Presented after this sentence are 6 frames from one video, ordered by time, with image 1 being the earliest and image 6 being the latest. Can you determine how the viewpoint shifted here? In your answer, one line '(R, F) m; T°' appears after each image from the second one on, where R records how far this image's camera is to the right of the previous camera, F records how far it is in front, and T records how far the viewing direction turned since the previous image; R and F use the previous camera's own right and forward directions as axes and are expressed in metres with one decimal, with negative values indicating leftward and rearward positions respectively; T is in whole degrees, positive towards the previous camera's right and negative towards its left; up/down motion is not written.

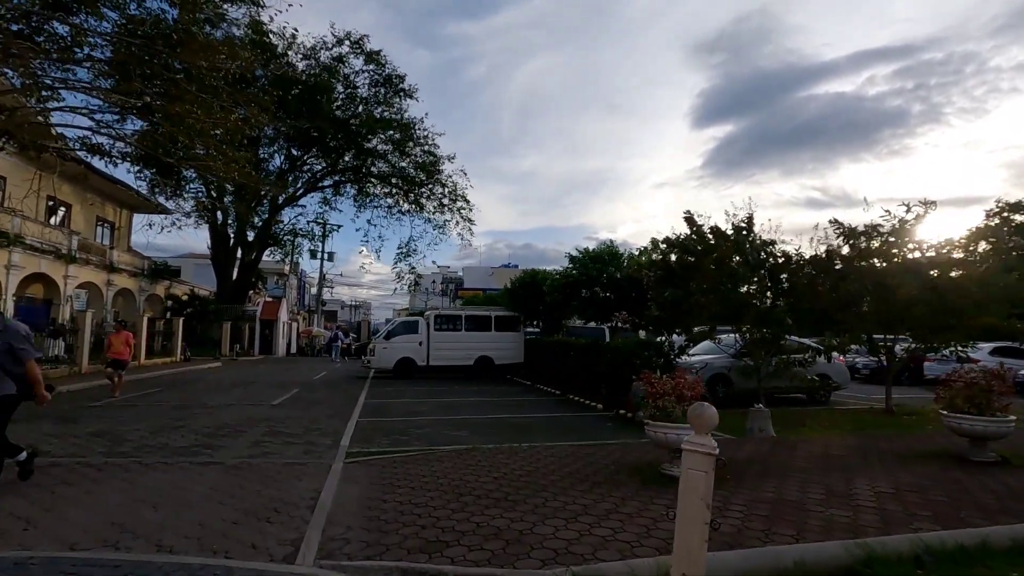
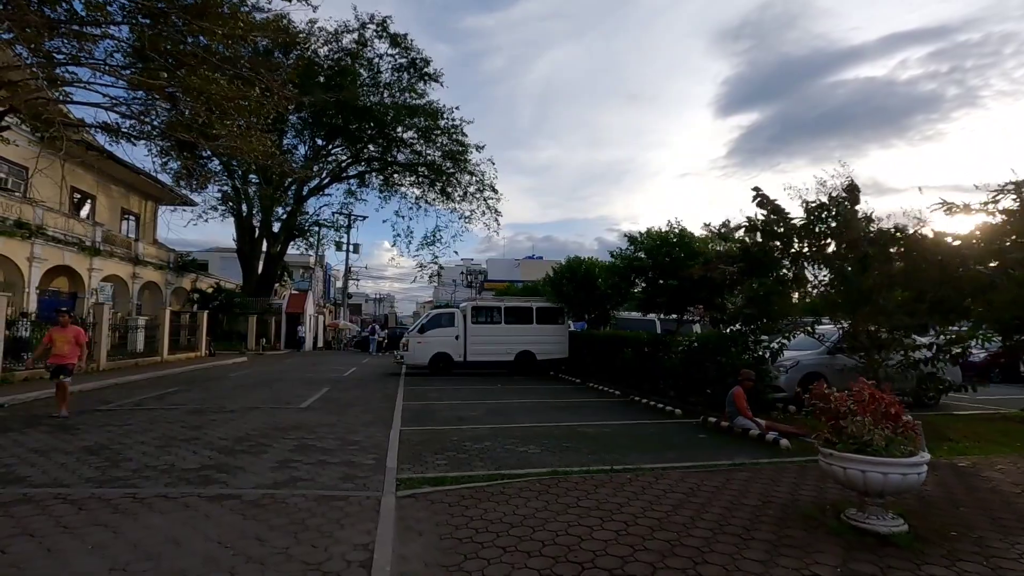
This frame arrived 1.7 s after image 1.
(-0.8, +1.7) m; -2°
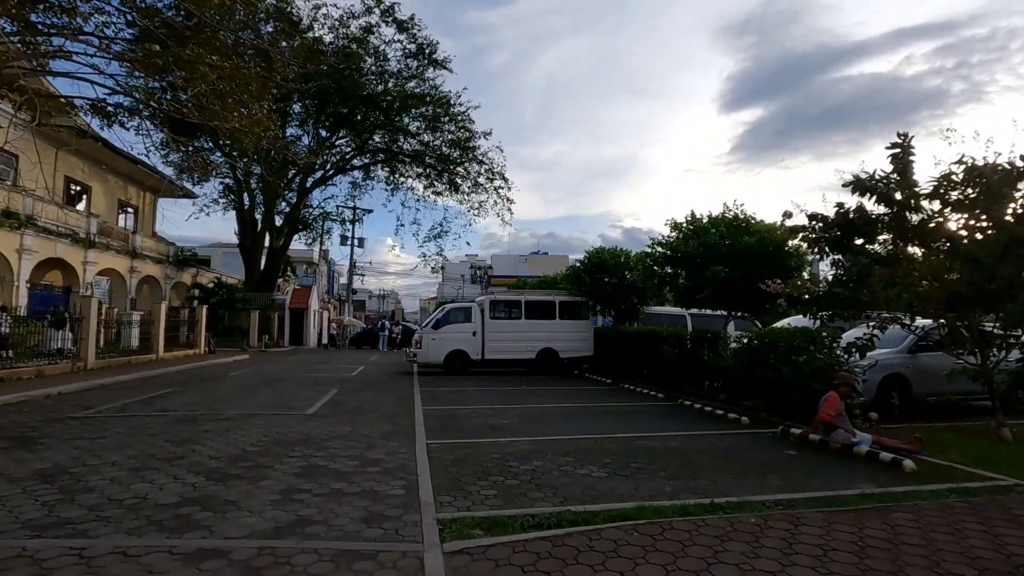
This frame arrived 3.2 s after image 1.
(-0.6, +1.5) m; 0°
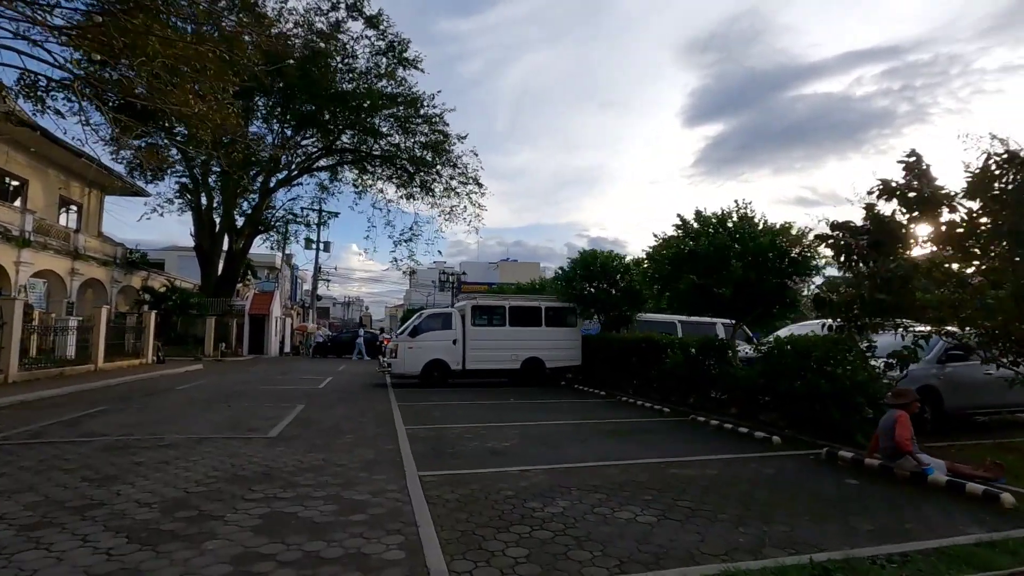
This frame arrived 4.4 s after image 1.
(-0.5, +1.3) m; +4°
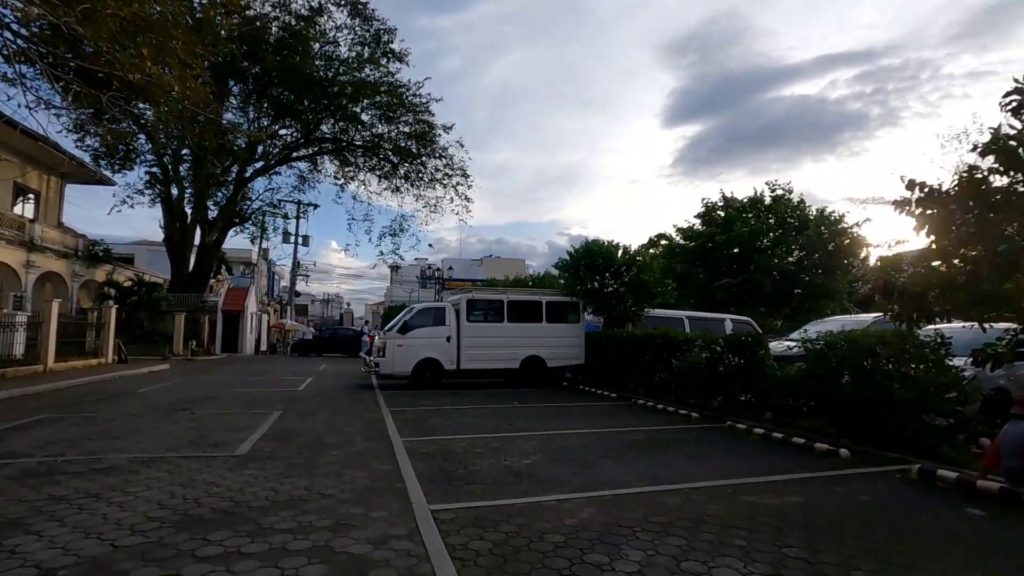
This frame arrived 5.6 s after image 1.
(-0.5, +1.4) m; +2°
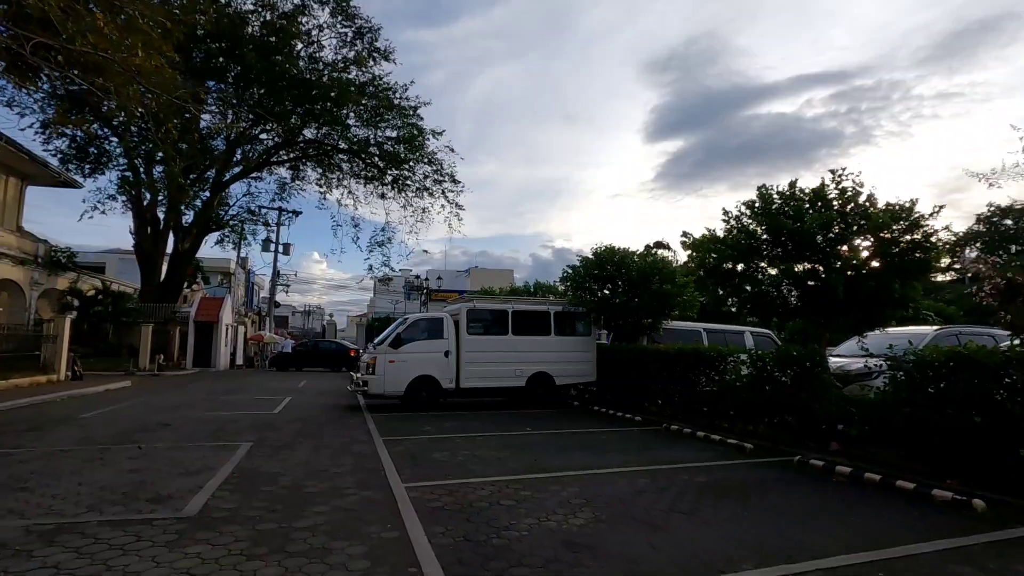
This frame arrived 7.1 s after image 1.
(-0.6, +1.6) m; +2°
